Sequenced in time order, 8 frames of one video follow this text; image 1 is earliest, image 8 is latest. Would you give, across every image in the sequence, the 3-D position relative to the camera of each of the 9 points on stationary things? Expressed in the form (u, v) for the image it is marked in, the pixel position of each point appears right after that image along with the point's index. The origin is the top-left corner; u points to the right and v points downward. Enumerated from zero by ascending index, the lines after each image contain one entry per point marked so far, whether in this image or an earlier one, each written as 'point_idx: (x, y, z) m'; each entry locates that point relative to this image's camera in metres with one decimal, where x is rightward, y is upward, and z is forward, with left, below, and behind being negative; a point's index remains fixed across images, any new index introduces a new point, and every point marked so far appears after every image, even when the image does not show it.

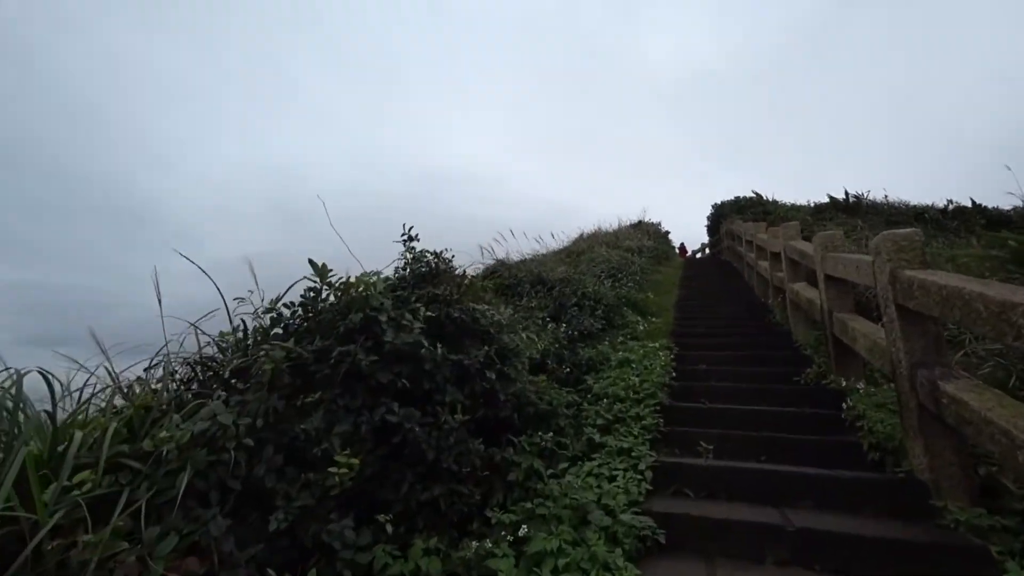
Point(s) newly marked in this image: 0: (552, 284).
0: (+0.7, +0.1, +8.5) m
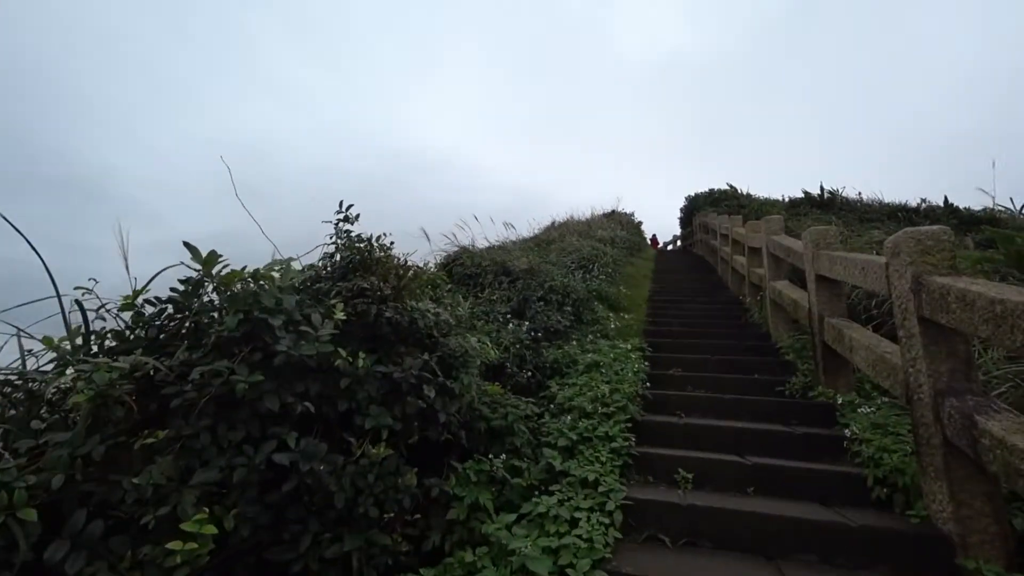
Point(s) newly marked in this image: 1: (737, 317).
0: (+0.1, +0.2, +7.8) m
1: (+3.6, -0.5, +7.5) m
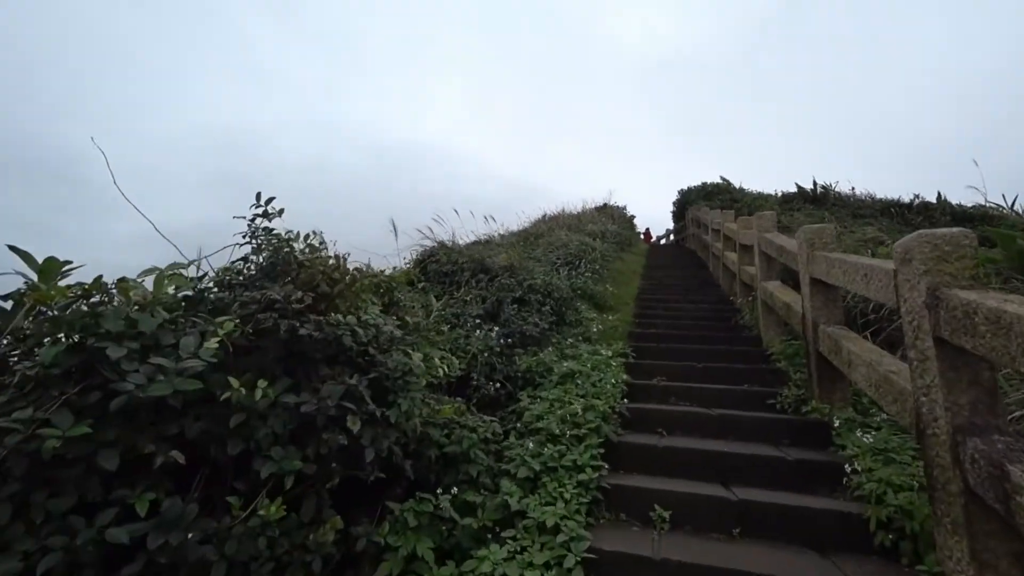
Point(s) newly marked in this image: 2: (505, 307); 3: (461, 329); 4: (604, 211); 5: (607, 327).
0: (-0.3, +0.2, +7.4) m
1: (+3.3, -0.5, +7.1) m
2: (-0.1, -0.3, +6.0) m
3: (-0.6, -0.5, +5.3) m
4: (+3.5, +2.9, +17.6) m
5: (+1.4, -0.6, +7.0) m
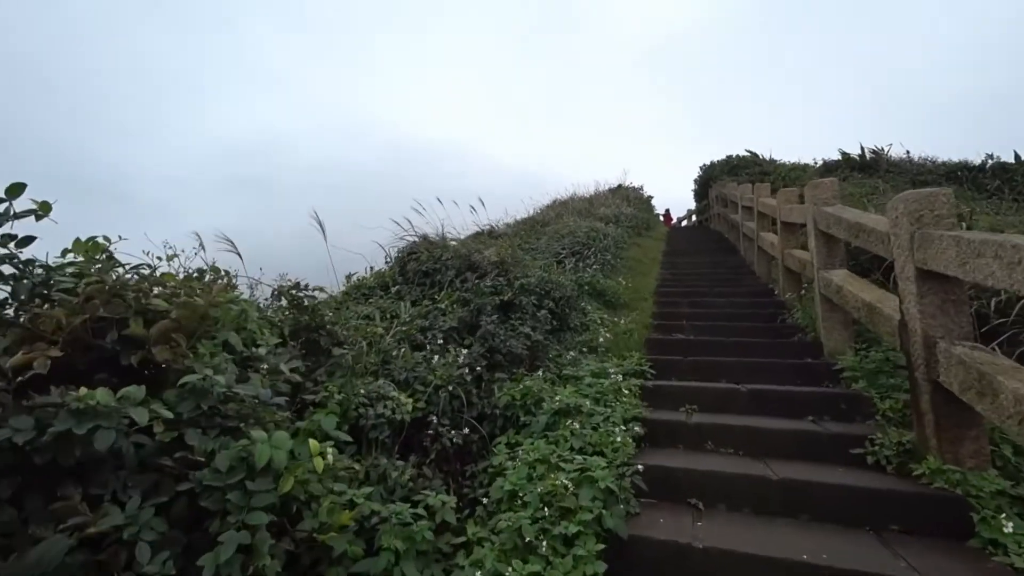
0: (-0.4, +0.2, +6.2) m
1: (+3.2, -0.4, +5.8) m
2: (-0.2, -0.3, +4.8) m
3: (-0.7, -0.6, +4.1) m
4: (+3.7, +3.3, +16.2) m
5: (+1.3, -0.5, +5.7) m
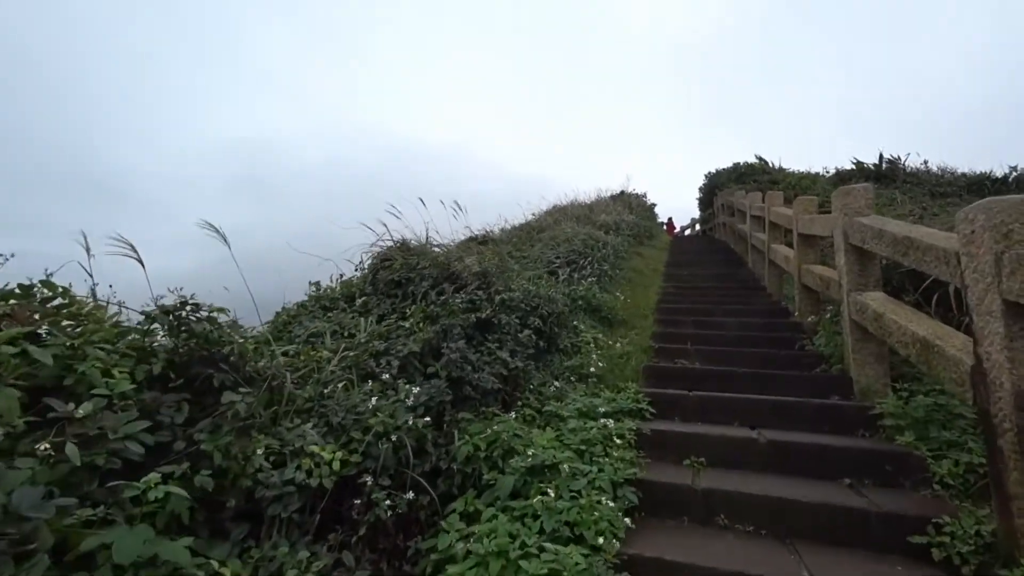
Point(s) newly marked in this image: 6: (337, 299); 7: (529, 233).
0: (-0.6, +0.1, +5.5) m
1: (+3.0, -0.6, +5.1) m
2: (-0.4, -0.4, +4.1) m
3: (-1.0, -0.7, +3.4) m
4: (+3.6, +2.9, +15.5) m
5: (+1.1, -0.7, +5.0) m
6: (-2.1, -0.1, +5.6) m
7: (+0.4, +1.3, +11.1) m
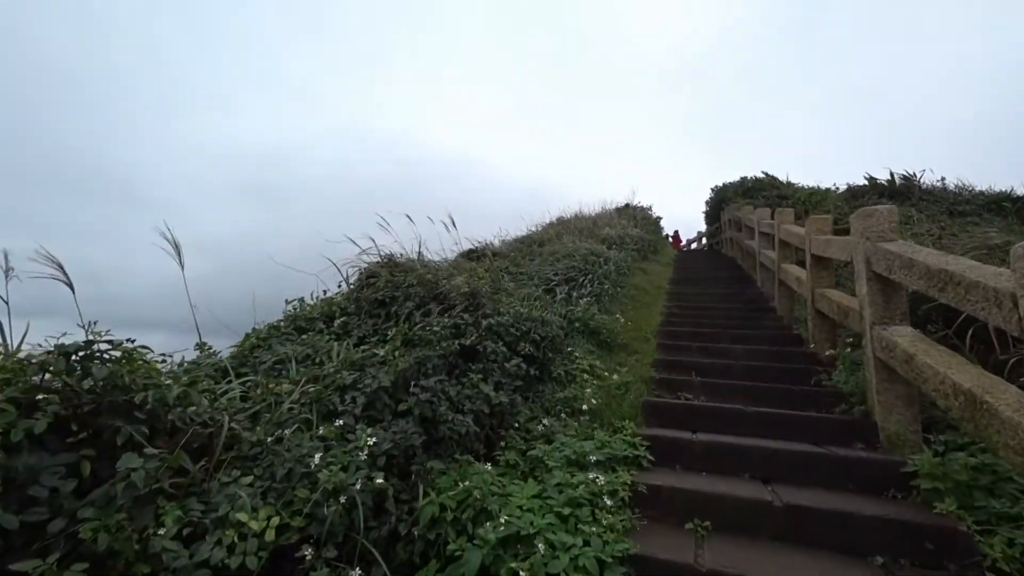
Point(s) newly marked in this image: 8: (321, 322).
0: (-0.7, -0.2, +5.1) m
1: (+2.9, -0.9, +4.6) m
2: (-0.6, -0.7, +3.7) m
3: (-1.1, -0.9, +3.0) m
4: (+3.6, +2.4, +15.1) m
5: (+1.0, -1.0, +4.6) m
6: (-2.2, -0.4, +5.3) m
7: (+0.4, +1.0, +10.7) m
8: (-2.1, -0.4, +5.2) m
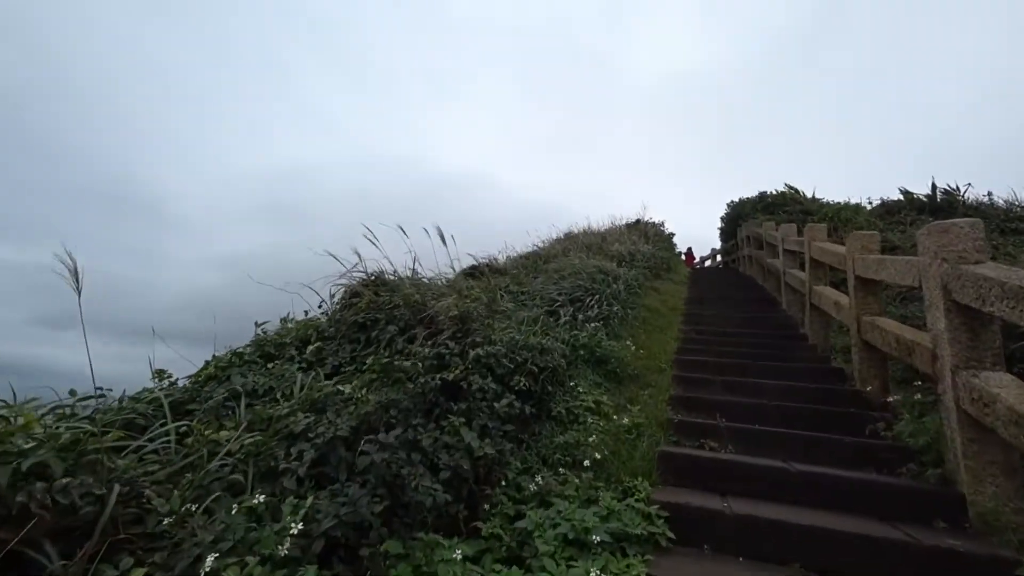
0: (-0.7, -0.4, +4.5) m
1: (+2.8, -1.1, +3.9) m
2: (-0.6, -0.8, +3.0) m
3: (-1.2, -1.0, +2.3) m
4: (+3.8, +1.8, +14.5) m
5: (+0.9, -1.2, +3.9) m
6: (-2.3, -0.6, +4.7) m
7: (+0.5, +0.6, +10.1) m
8: (-2.2, -0.6, +4.6) m
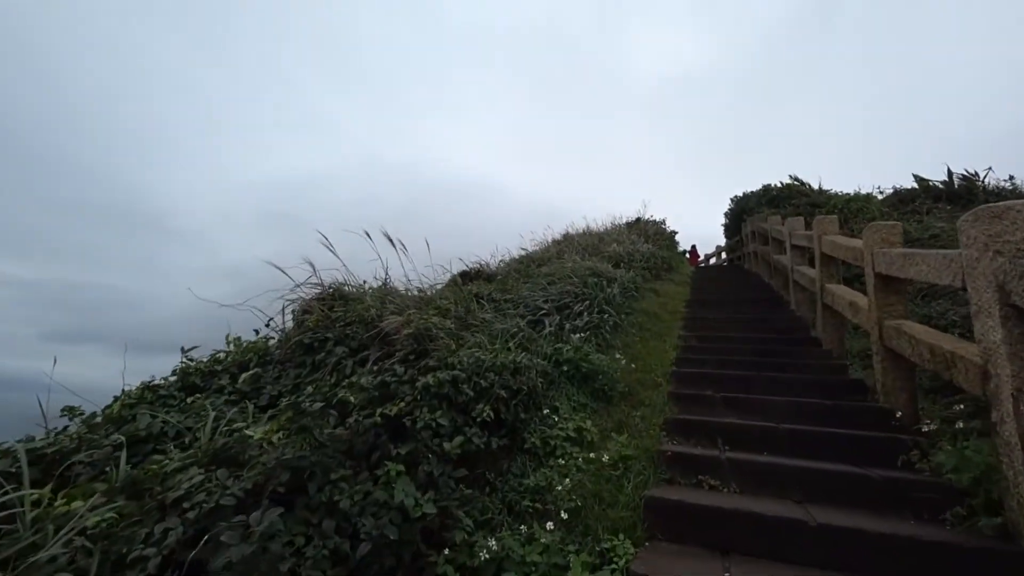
0: (-1.0, -0.5, +3.9) m
1: (+2.5, -1.1, +3.2) m
2: (-0.9, -0.9, +2.5) m
3: (-1.5, -1.2, +1.8) m
4: (+3.6, +1.8, +13.8) m
5: (+0.6, -1.2, +3.3) m
6: (-2.5, -0.7, +4.1) m
7: (+0.2, +0.4, +9.5) m
8: (-2.5, -0.7, +4.0) m
